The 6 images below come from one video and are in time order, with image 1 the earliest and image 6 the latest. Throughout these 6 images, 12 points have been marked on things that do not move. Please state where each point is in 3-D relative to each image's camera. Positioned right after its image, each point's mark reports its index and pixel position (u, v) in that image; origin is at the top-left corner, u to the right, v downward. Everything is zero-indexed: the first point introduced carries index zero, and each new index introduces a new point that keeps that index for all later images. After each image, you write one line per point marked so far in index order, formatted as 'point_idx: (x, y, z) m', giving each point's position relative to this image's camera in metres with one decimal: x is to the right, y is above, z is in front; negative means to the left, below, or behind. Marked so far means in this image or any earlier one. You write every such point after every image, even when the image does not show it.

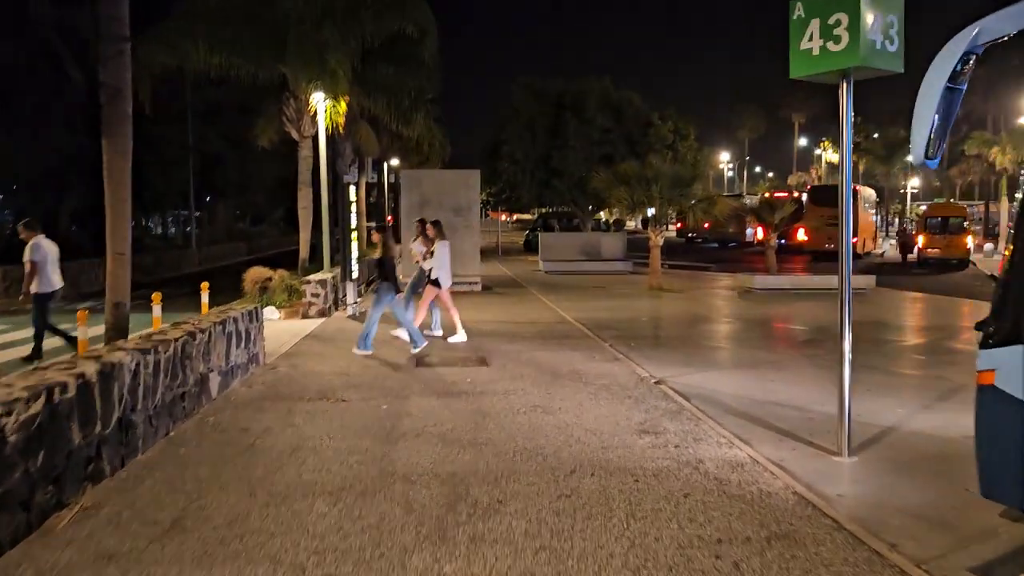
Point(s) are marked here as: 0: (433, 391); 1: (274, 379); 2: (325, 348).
0: (-0.9, -1.3, +10.1) m
1: (-3.2, -1.2, +11.0) m
2: (-3.1, -1.0, +13.7) m
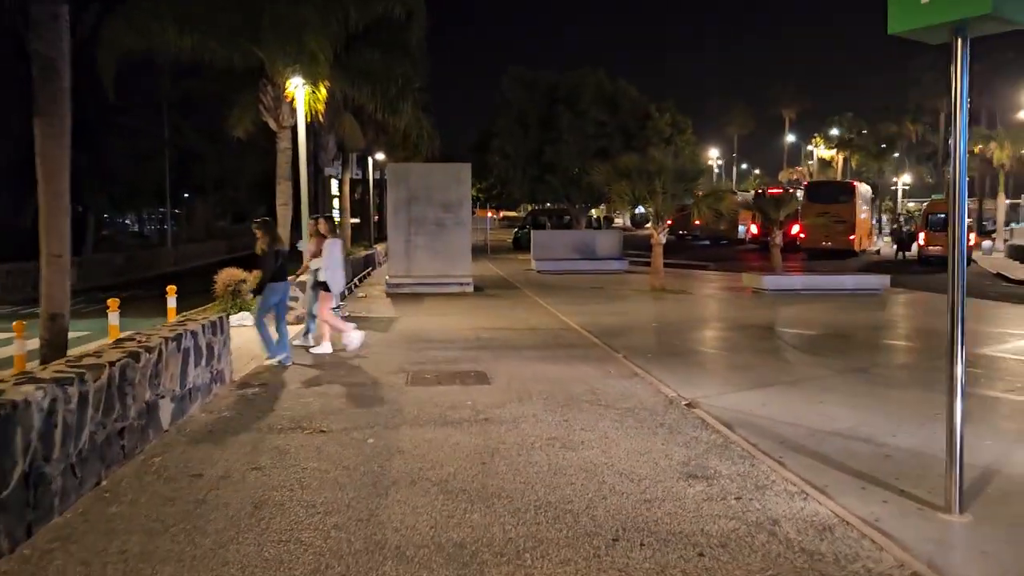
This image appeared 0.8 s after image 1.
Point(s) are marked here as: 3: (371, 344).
0: (-0.8, -1.4, +8.5) m
1: (-3.1, -1.3, +9.4) m
2: (-3.1, -1.1, +12.1) m
3: (-2.4, -1.0, +14.3) m
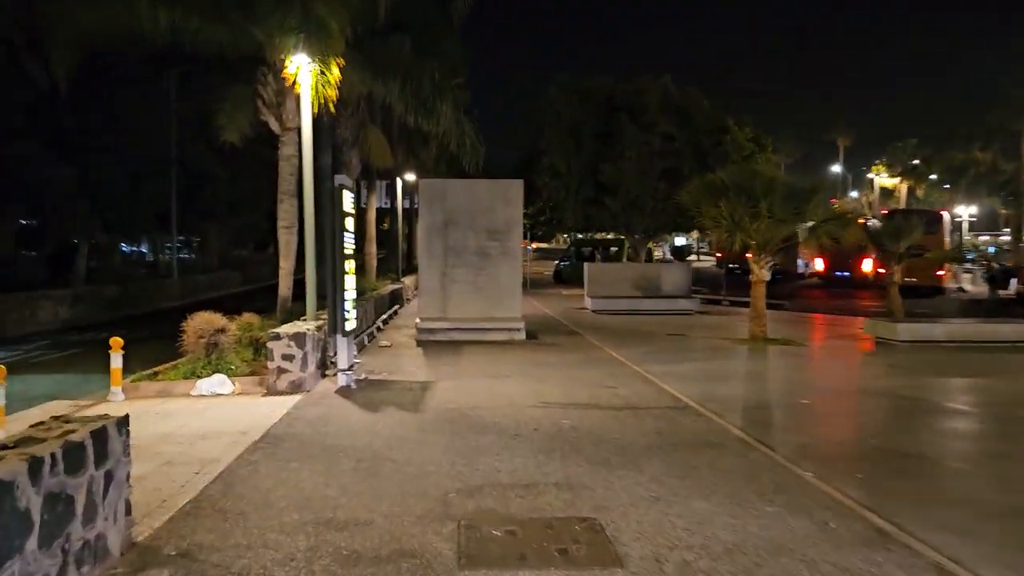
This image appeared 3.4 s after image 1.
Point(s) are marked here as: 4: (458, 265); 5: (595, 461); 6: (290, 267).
0: (+0.1, -1.8, +3.5) m
1: (-2.1, -1.8, +4.4) m
2: (-2.0, -1.7, +7.1) m
3: (-1.3, -1.6, +9.3) m
4: (-1.3, +0.5, +19.7) m
5: (+0.8, -1.7, +8.1) m
6: (-4.5, +0.4, +16.7) m
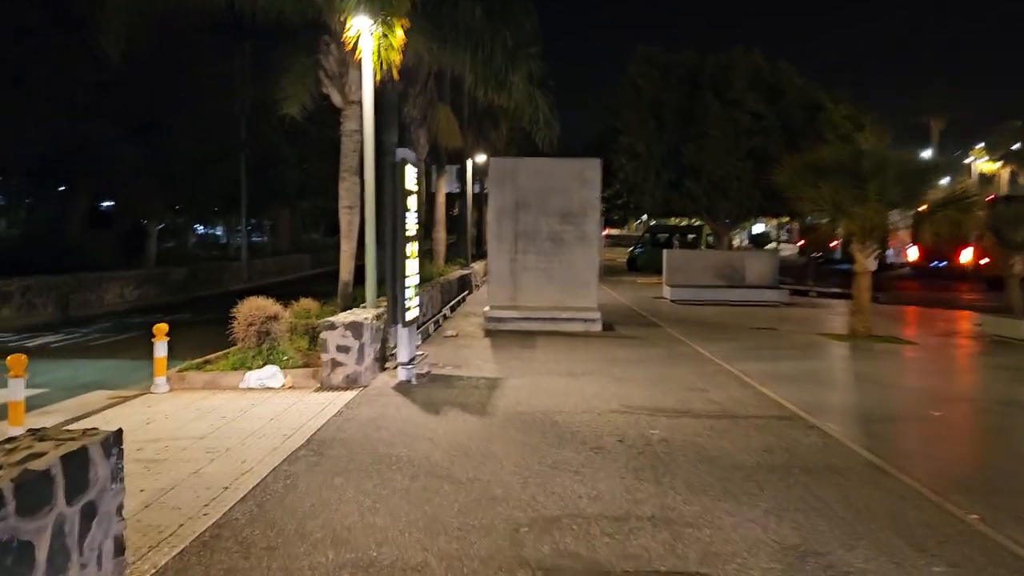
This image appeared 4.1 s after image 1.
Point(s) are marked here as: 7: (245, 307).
0: (+0.4, -1.8, +2.1) m
1: (-1.8, -1.7, +3.3) m
2: (-1.4, -1.6, +6.0) m
3: (-0.6, -1.5, +8.0) m
4: (+0.4, +0.8, +18.3) m
5: (+1.5, -1.6, +6.7) m
6: (-3.0, +0.7, +15.7) m
7: (-3.9, -0.3, +12.3) m
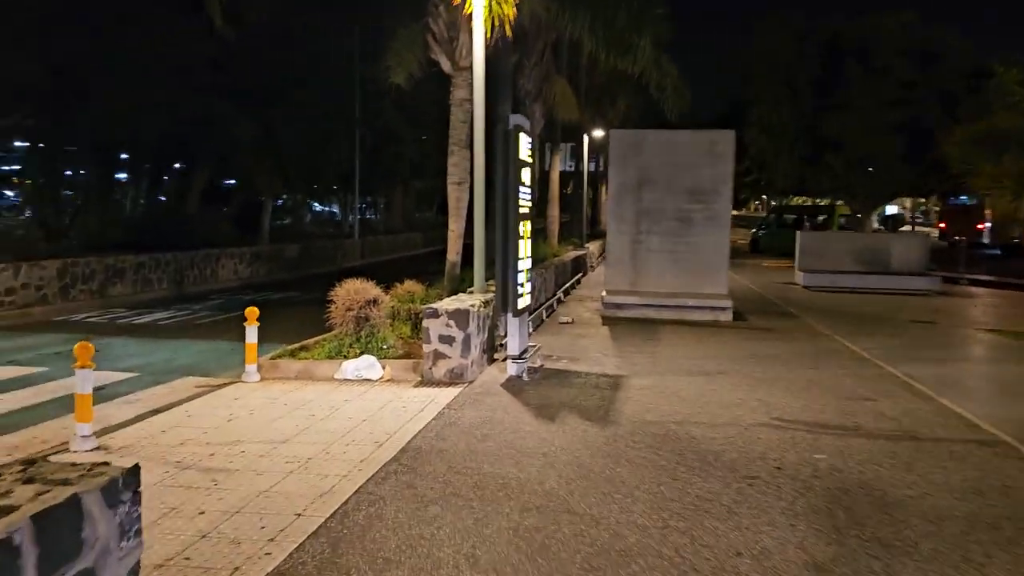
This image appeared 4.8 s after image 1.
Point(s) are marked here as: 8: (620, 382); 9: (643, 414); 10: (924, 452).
0: (+0.6, -1.9, +0.7) m
1: (-1.3, -1.7, +2.1) m
2: (-0.7, -1.5, +4.7) m
3: (+0.5, -1.4, +6.6) m
4: (+2.8, +1.2, +16.7) m
5: (+2.3, -1.6, +5.0) m
6: (-0.9, +1.0, +14.5) m
7: (-2.3, 0.0, +11.3) m
8: (+1.3, -1.1, +10.1) m
9: (+1.3, -1.3, +8.5) m
10: (+3.6, -1.4, +7.2) m
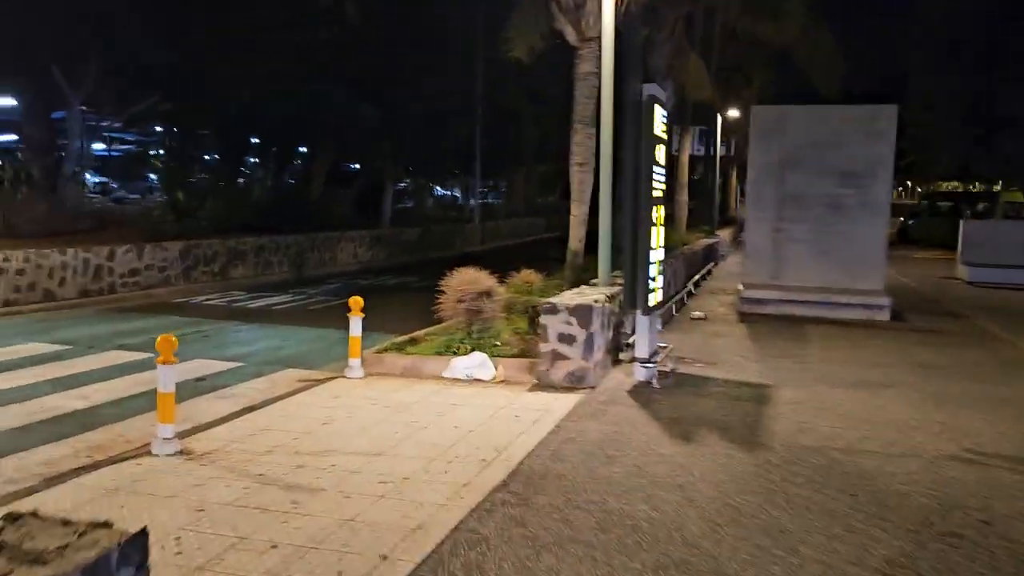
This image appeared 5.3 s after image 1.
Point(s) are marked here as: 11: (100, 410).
0: (+0.6, -2.0, -0.5) m
1: (-1.1, -1.8, +1.2) m
2: (-0.1, -1.5, +3.7) m
3: (+1.3, -1.4, +5.4) m
4: (+5.2, +1.3, +15.0) m
5: (+2.9, -1.6, +3.6) m
6: (+1.1, +1.2, +13.3) m
7: (-0.7, +0.1, +10.4) m
8: (+2.7, -1.1, +8.7) m
9: (+2.4, -1.3, +7.1) m
10: (+4.5, -1.5, +5.6) m
11: (-3.7, -1.1, +7.4) m
